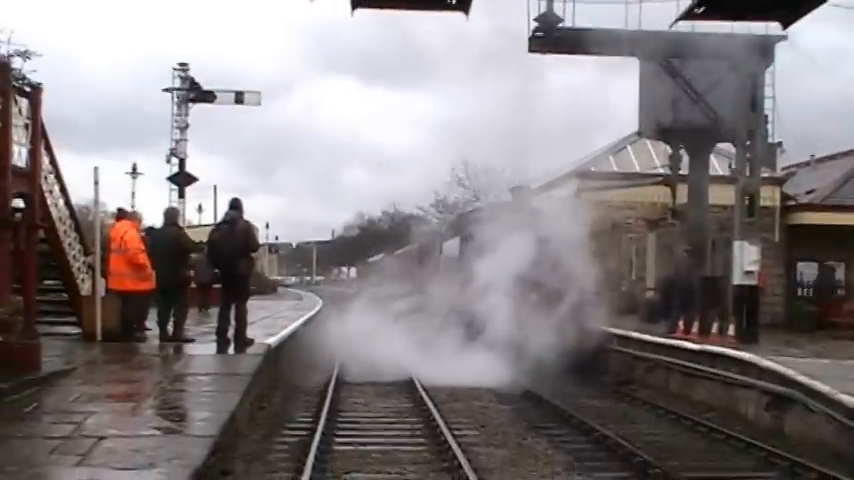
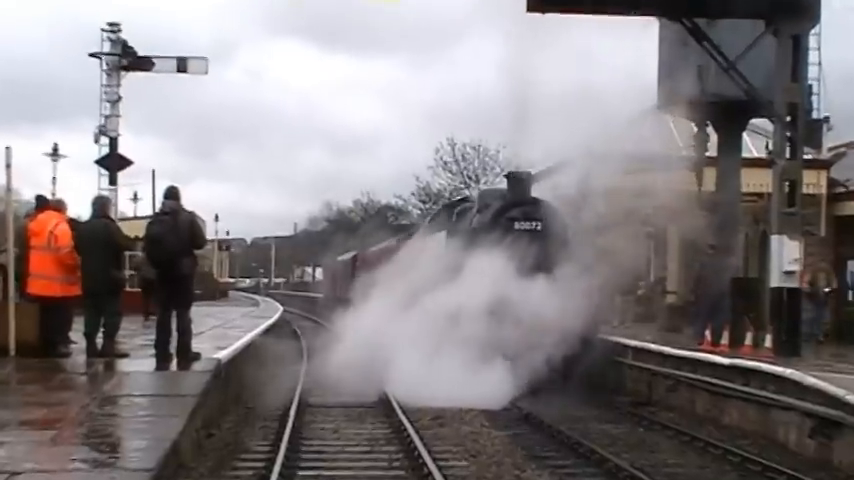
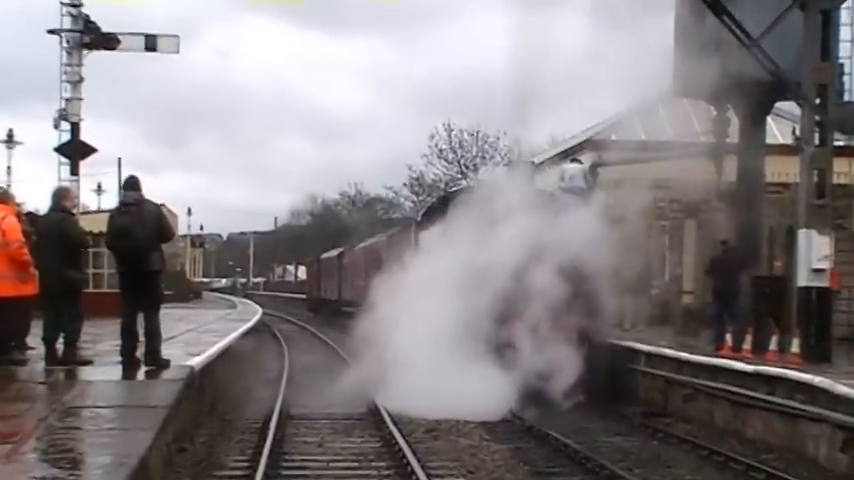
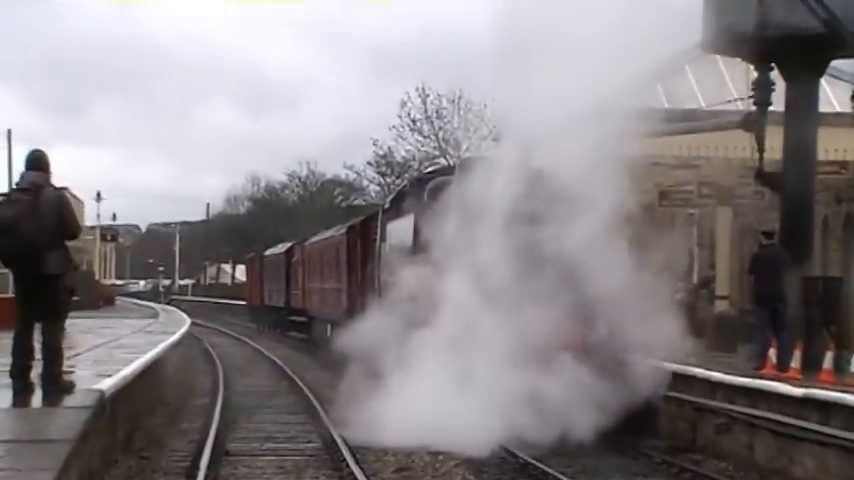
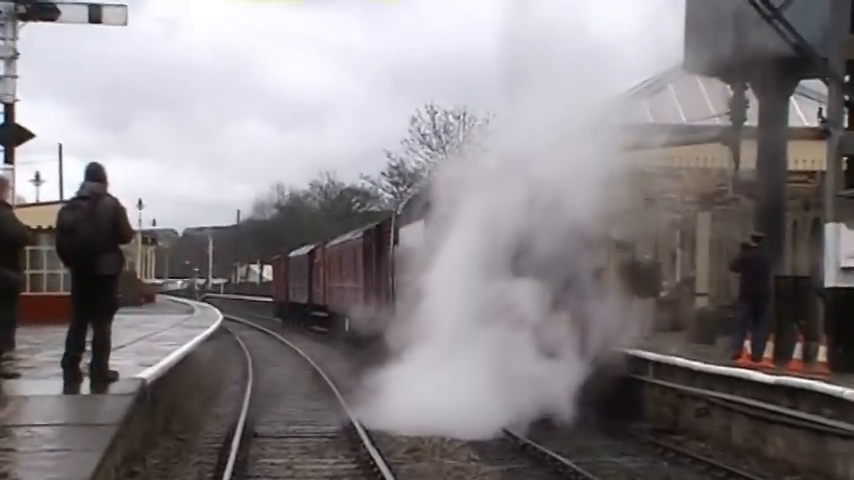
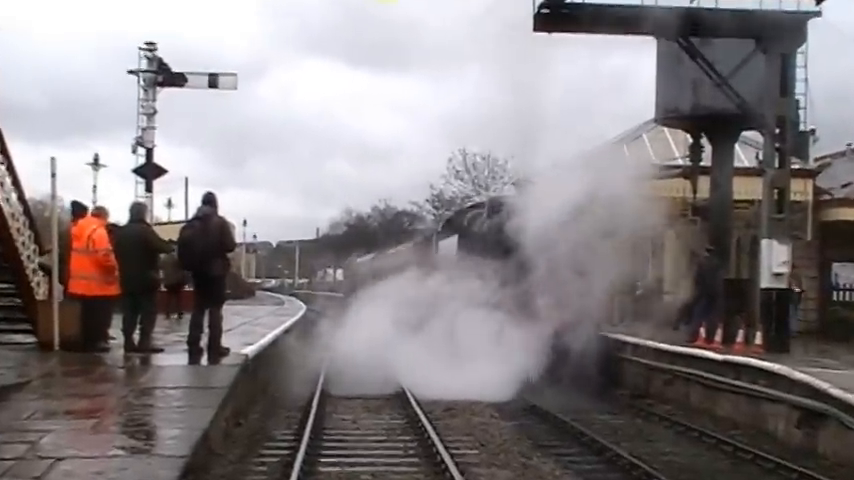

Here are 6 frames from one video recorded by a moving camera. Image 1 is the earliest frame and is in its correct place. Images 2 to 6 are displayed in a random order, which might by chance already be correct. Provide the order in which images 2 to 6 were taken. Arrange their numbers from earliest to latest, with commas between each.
6, 2, 3, 5, 4
